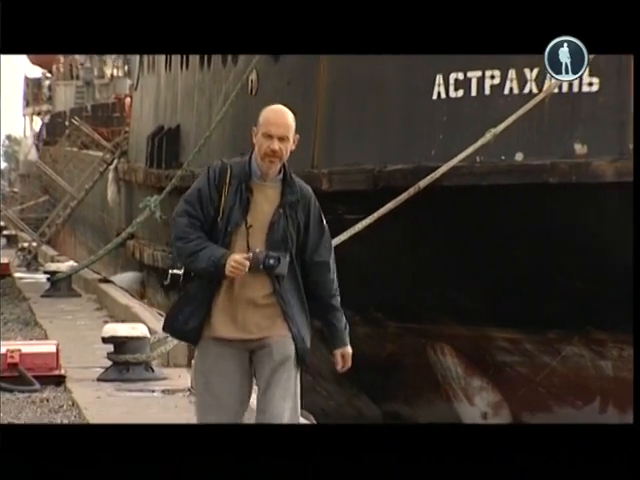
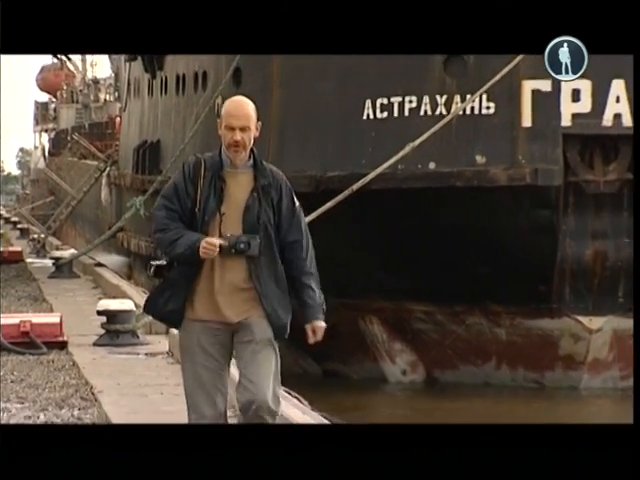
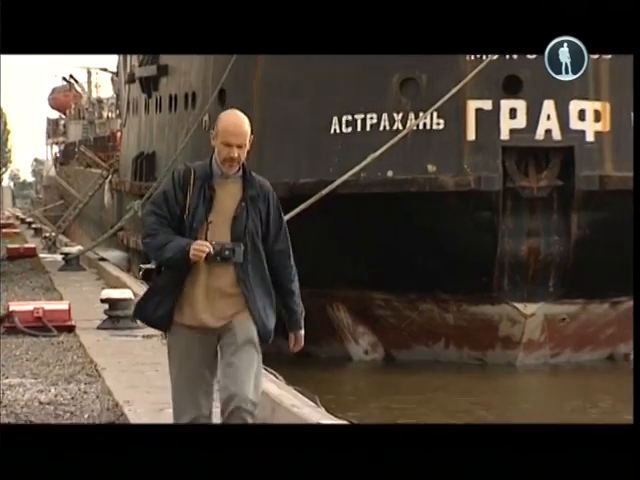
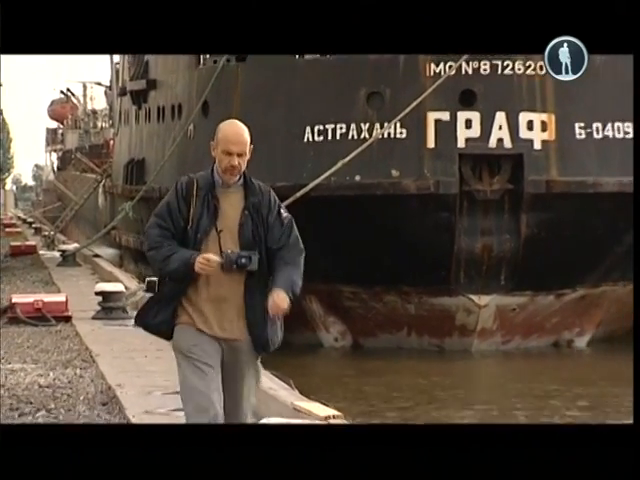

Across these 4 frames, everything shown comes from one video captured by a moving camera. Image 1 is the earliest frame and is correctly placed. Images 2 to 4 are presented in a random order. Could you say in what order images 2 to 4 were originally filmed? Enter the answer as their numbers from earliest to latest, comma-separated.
2, 3, 4
